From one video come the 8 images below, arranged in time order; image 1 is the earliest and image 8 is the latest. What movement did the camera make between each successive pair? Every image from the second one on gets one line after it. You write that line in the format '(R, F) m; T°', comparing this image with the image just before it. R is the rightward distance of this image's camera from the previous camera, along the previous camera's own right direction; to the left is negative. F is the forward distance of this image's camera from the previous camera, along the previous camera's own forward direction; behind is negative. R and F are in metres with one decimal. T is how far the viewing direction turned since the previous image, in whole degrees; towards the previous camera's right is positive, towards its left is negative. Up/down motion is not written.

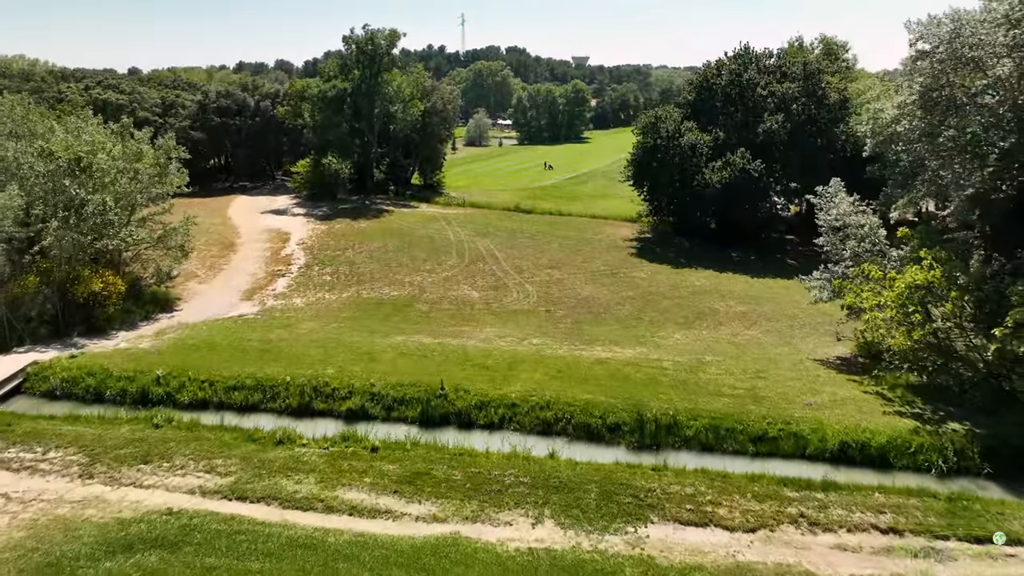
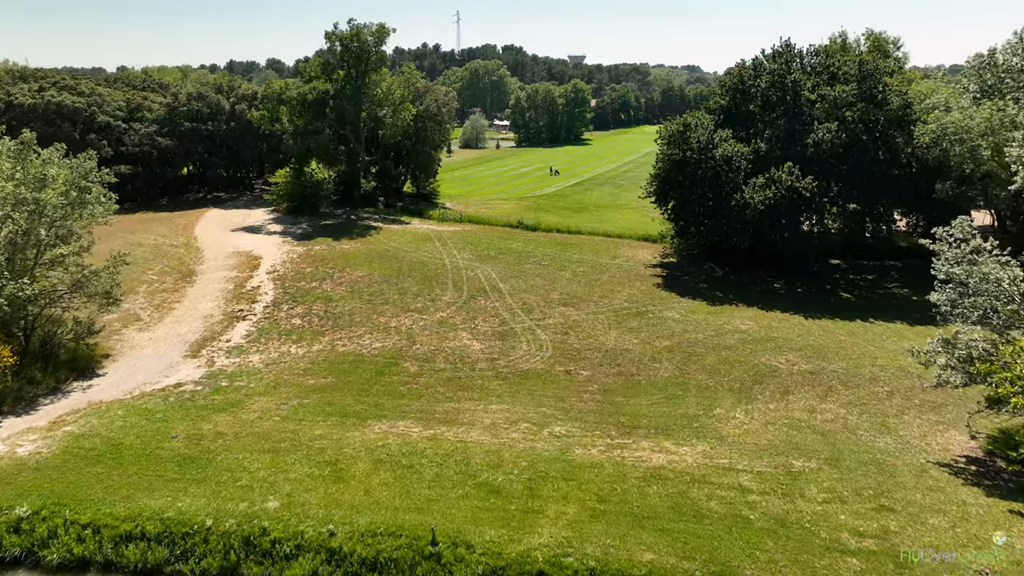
(-0.5, +5.1) m; 0°
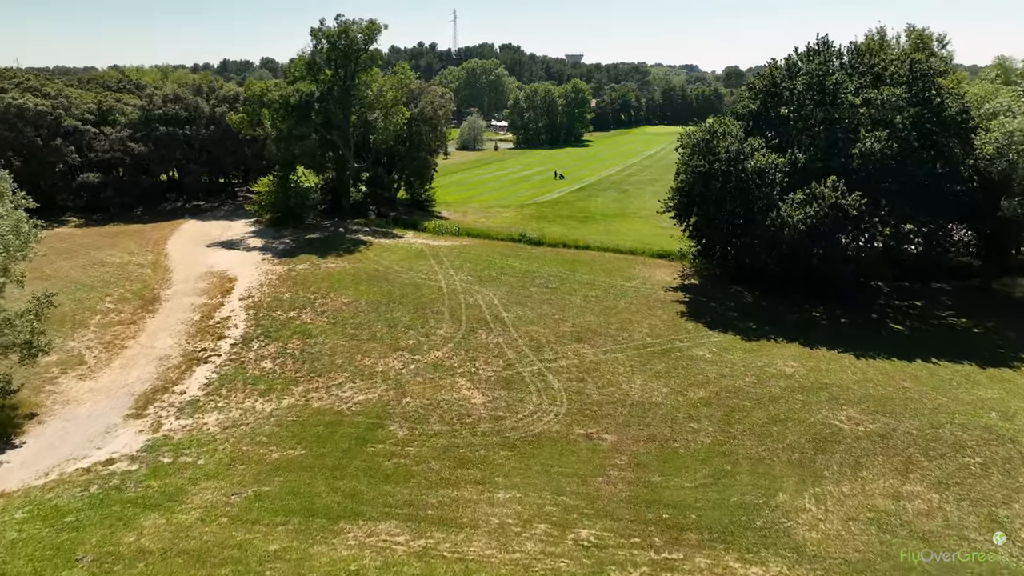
(-0.3, +3.5) m; 0°
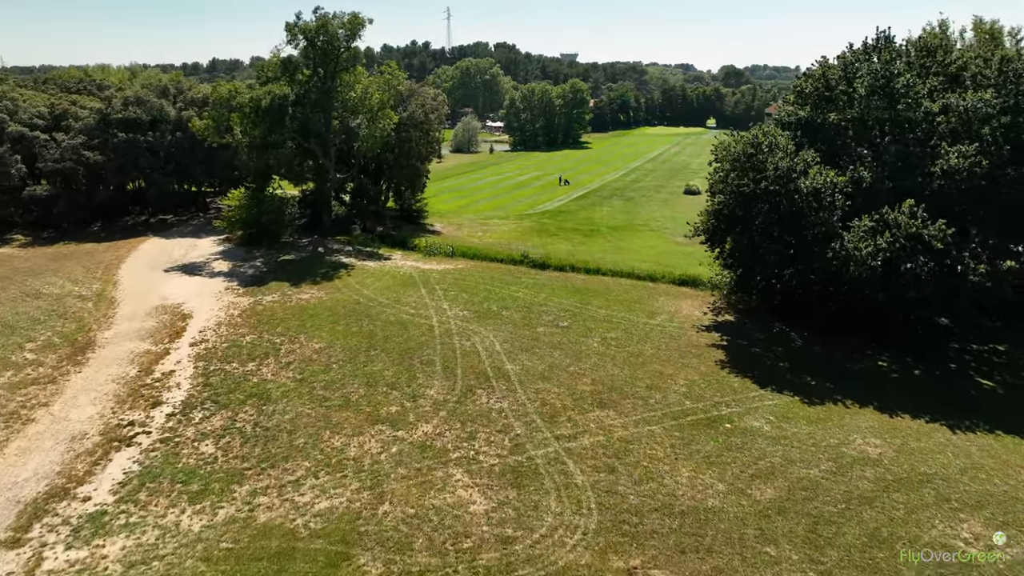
(-0.4, +4.6) m; 0°
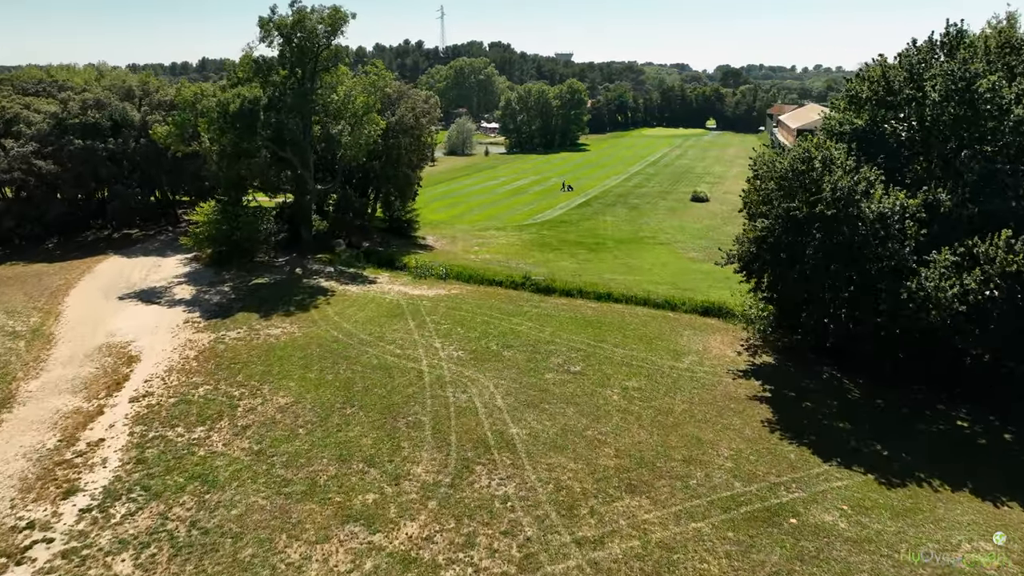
(-0.3, +3.9) m; 0°
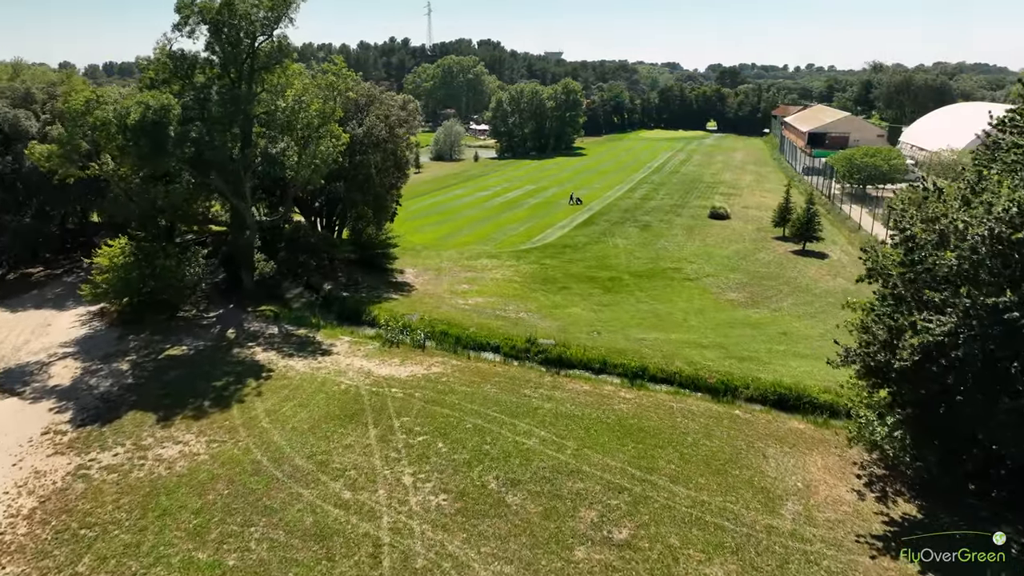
(-0.4, +8.0) m; +1°
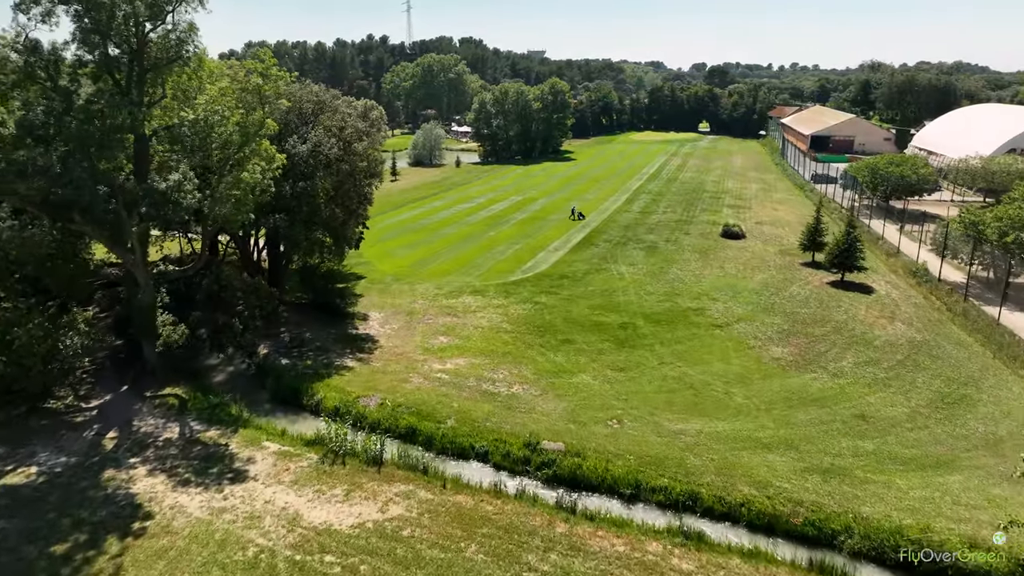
(-0.2, +7.2) m; +1°
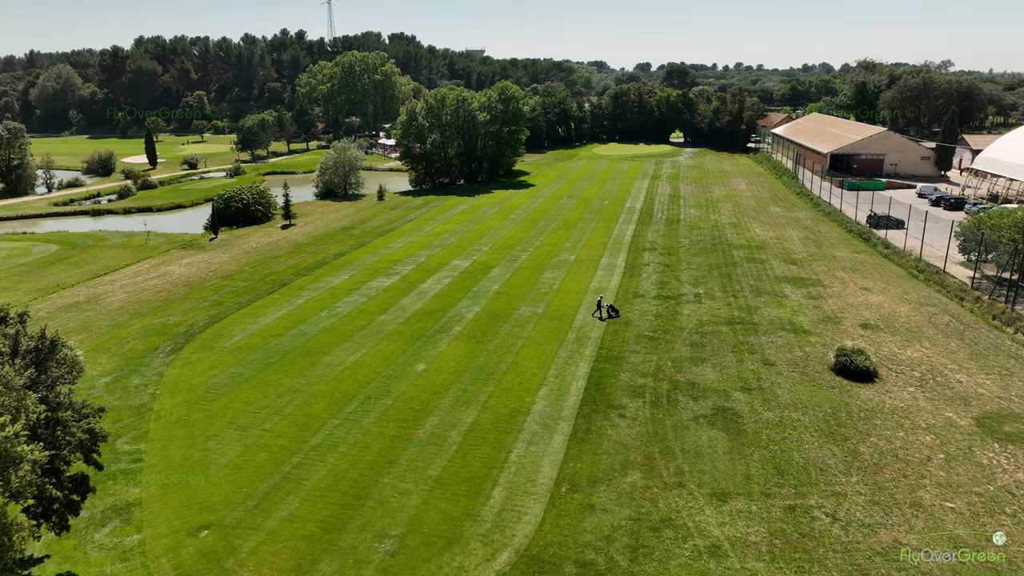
(0.0, +24.4) m; +5°
